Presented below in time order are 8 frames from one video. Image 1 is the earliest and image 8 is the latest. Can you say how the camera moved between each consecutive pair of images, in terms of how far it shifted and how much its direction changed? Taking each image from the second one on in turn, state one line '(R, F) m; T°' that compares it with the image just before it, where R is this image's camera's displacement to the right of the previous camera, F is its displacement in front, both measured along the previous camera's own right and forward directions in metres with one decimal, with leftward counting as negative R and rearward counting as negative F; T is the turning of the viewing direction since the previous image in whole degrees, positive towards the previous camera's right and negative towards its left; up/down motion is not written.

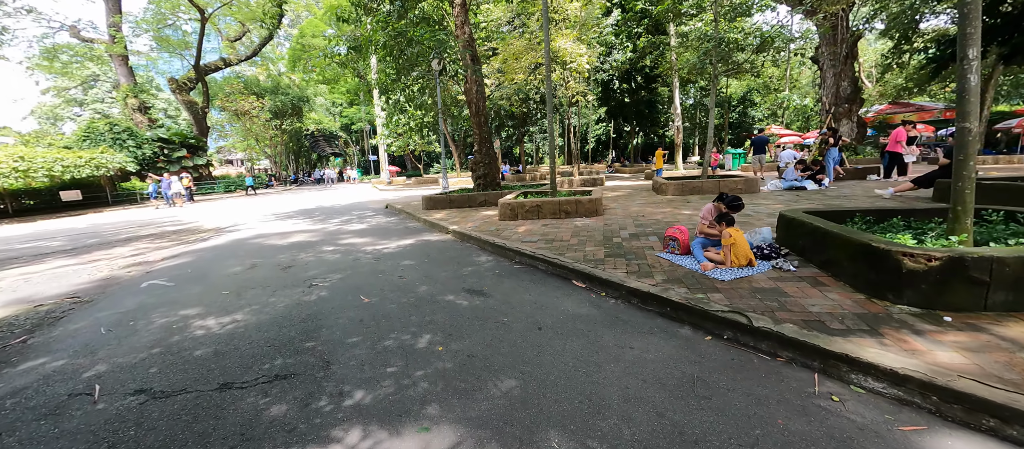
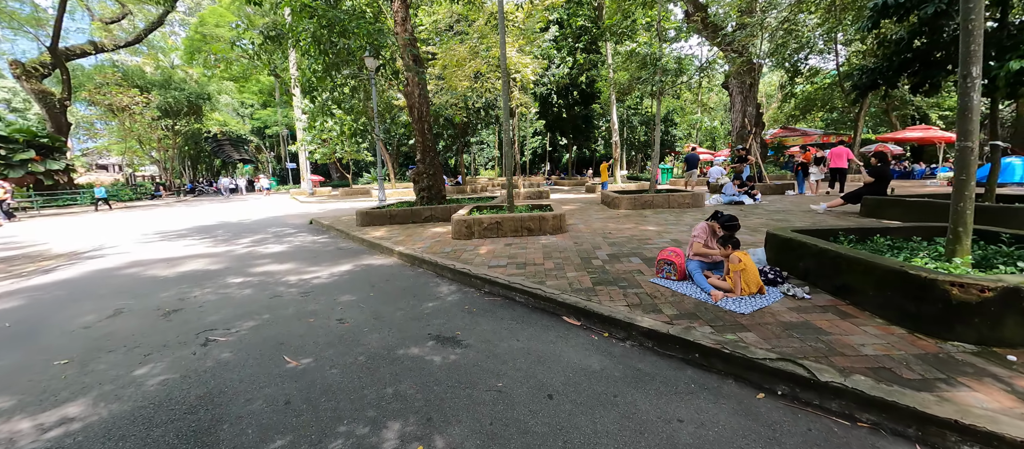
(-0.4, +0.8) m; +11°
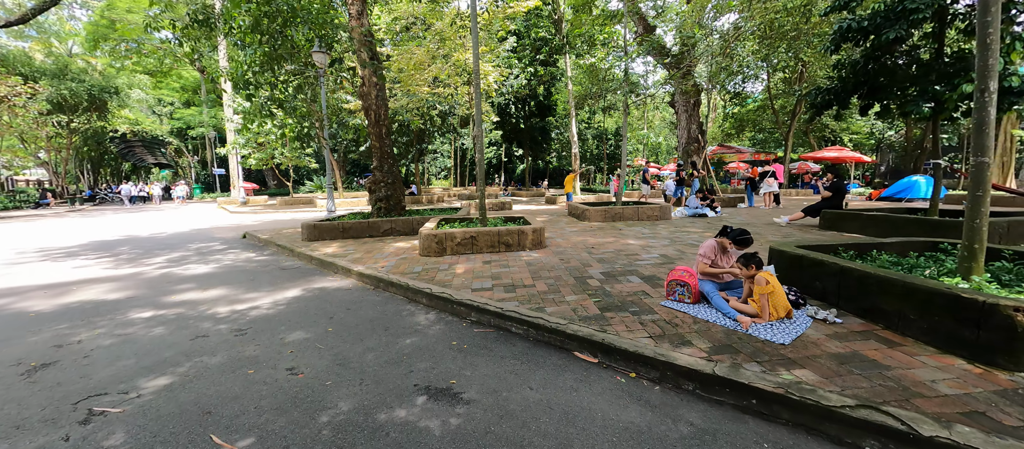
(-0.4, +0.6) m; +8°
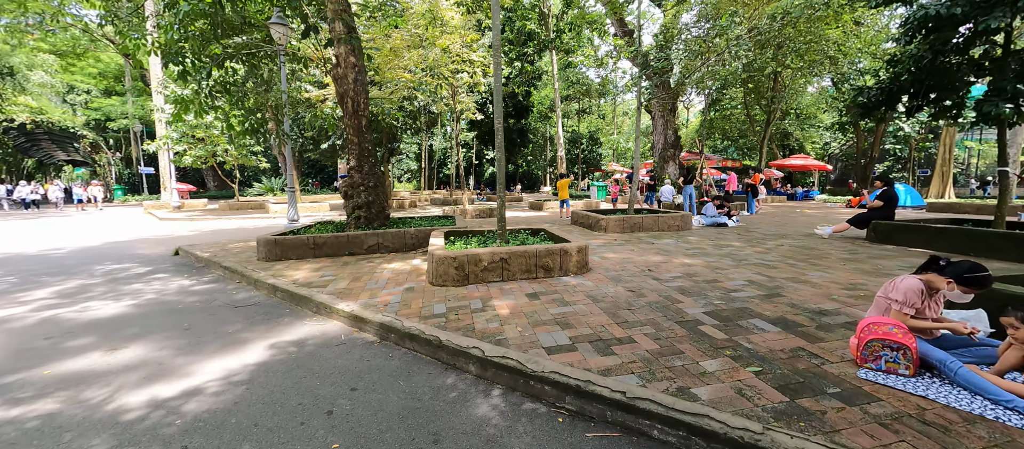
(-1.0, +1.3) m; +6°
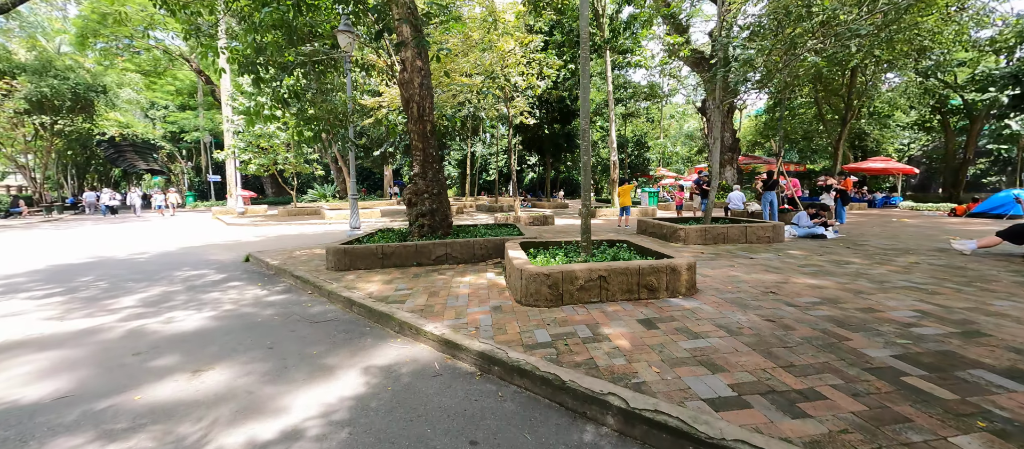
(-0.7, +0.4) m; -5°
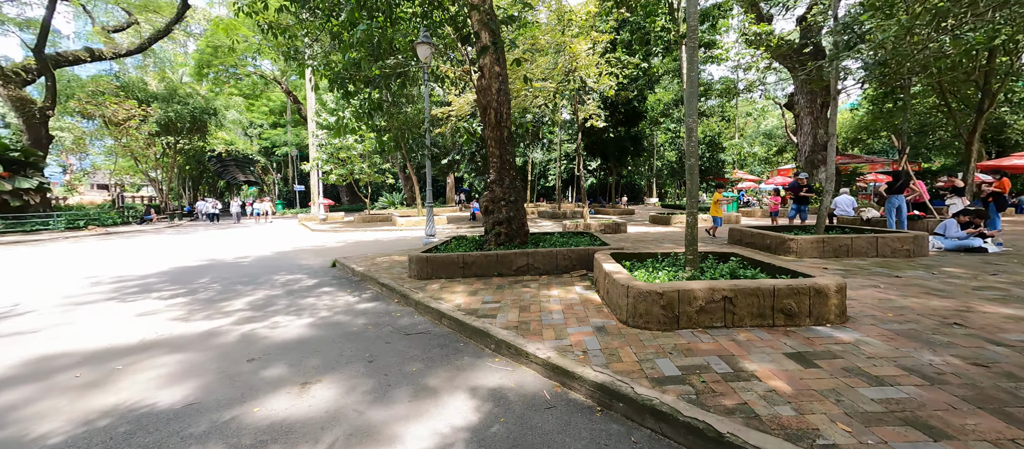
(-0.5, +0.3) m; -9°
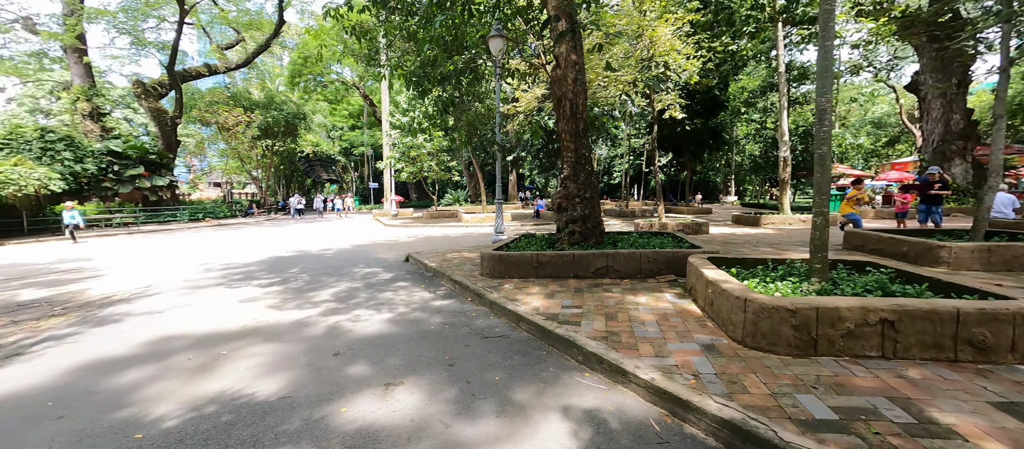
(-0.3, +0.3) m; -9°
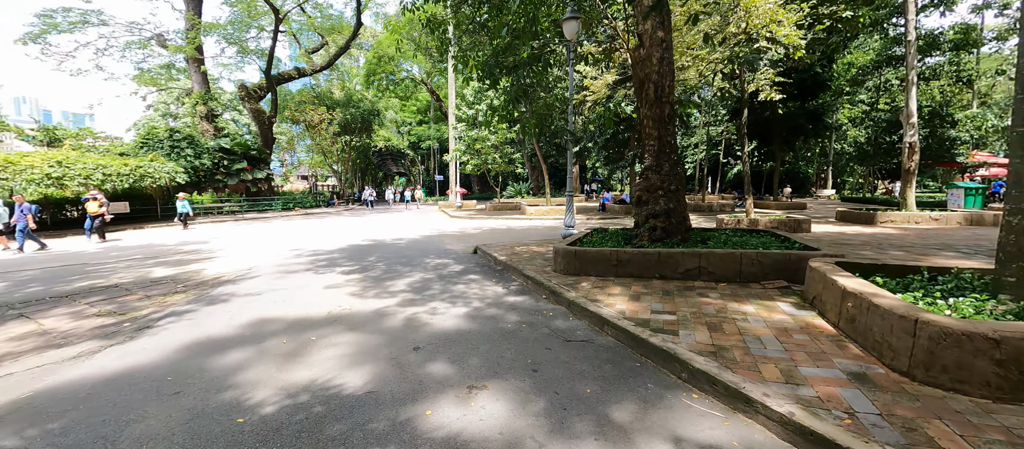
(-0.3, +0.3) m; -9°
